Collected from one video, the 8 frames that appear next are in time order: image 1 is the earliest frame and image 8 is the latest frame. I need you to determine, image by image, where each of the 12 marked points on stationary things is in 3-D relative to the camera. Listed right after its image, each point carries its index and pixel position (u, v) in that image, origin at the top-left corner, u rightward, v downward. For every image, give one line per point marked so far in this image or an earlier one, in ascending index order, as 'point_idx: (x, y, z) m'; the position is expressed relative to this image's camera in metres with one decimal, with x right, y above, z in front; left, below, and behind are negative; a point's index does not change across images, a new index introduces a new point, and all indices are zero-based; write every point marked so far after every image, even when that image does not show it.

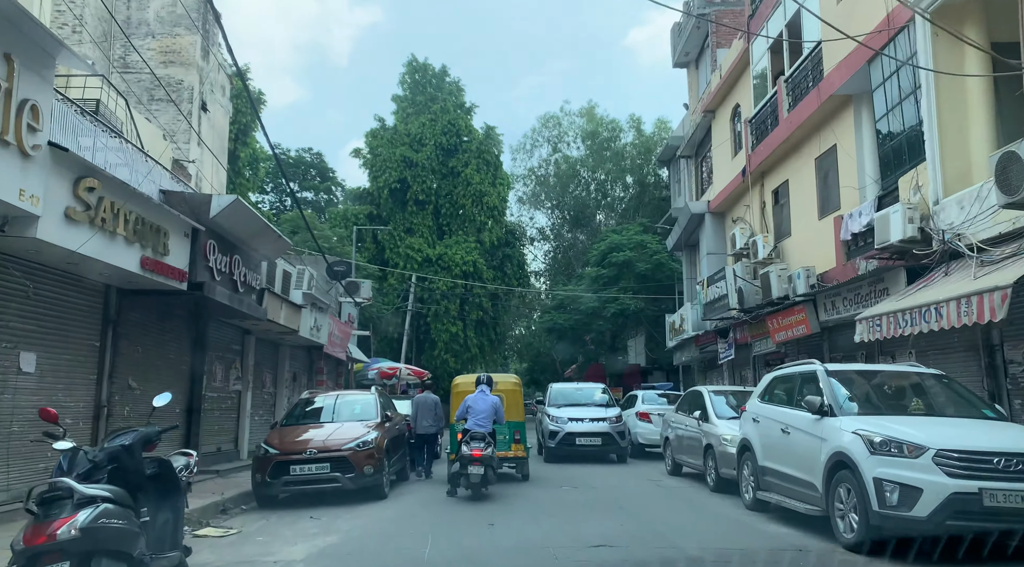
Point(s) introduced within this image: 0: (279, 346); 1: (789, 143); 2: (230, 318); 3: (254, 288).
0: (-5.8, -1.6, +19.0) m
1: (+6.0, +3.1, +16.7) m
2: (-5.3, -0.6, +14.3) m
3: (-4.6, -0.1, +13.8) m
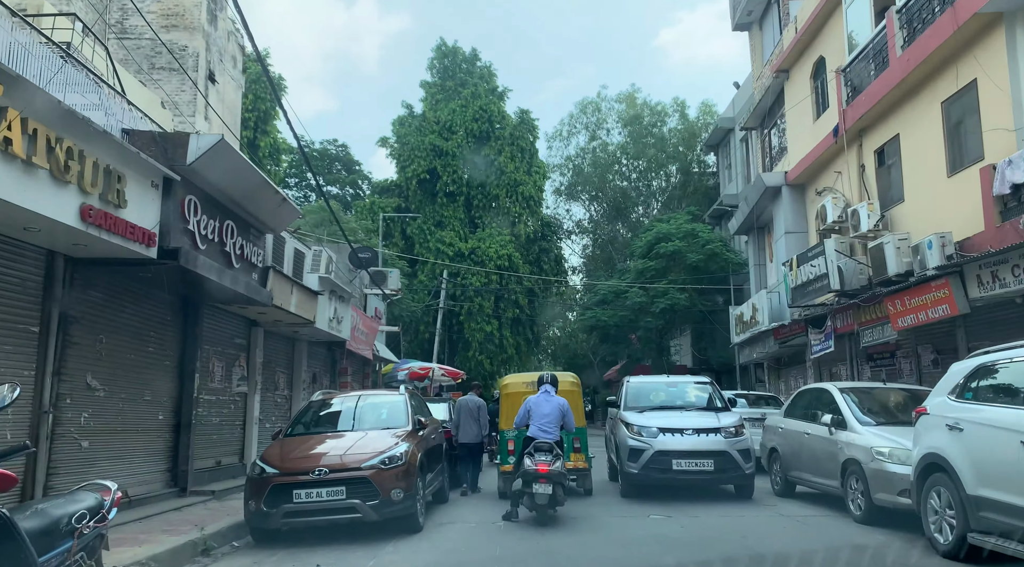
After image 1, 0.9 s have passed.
0: (-4.6, -1.3, +16.4) m
1: (+7.0, +3.5, +13.7) m
2: (-4.4, -0.3, +11.7) m
3: (-3.7, +0.3, +11.2) m
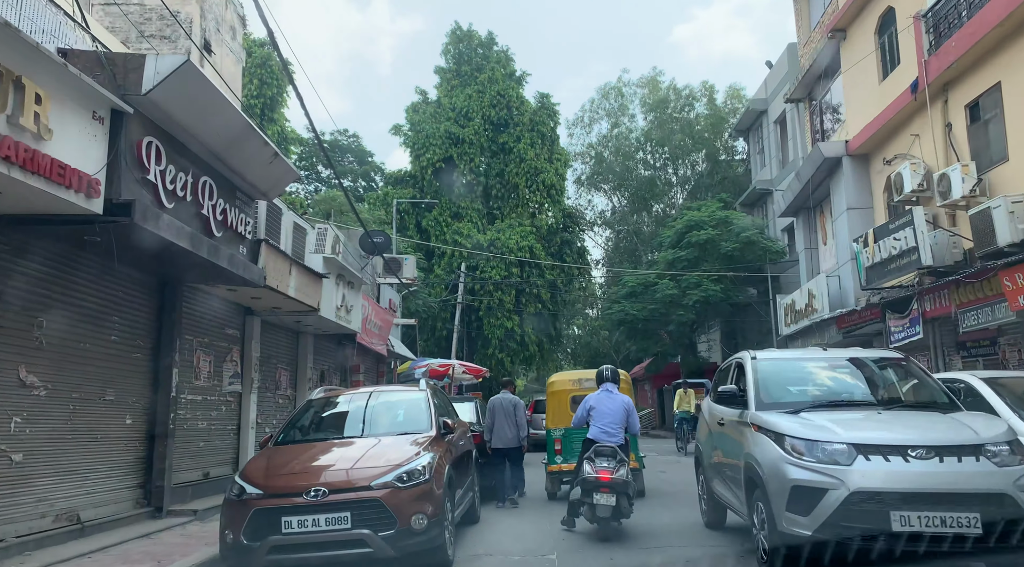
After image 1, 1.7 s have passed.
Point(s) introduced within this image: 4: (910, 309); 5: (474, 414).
0: (-4.0, -1.0, +14.5) m
1: (+7.5, +3.9, +11.6) m
2: (-3.8, 0.0, +9.8) m
3: (-3.2, +0.6, +9.3) m
4: (+7.0, -0.5, +13.6) m
5: (-0.6, -2.1, +12.5) m
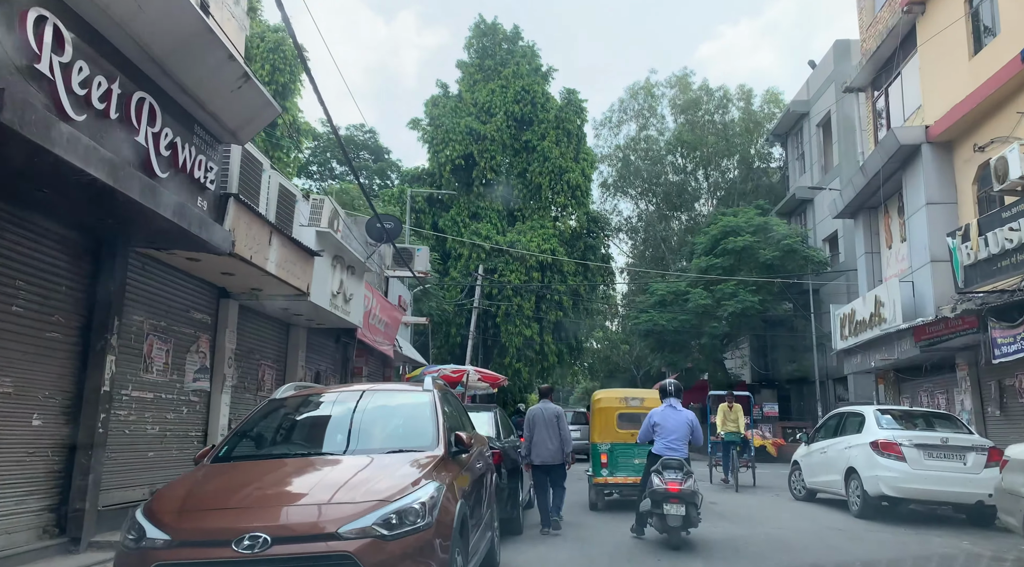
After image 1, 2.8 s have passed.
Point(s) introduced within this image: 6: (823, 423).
0: (-3.6, -0.7, +12.4) m
1: (+8.0, +3.9, +9.3) m
2: (-3.5, +0.3, +7.7) m
3: (-2.9, +0.9, +7.1) m
4: (+7.5, -0.5, +11.2) m
5: (-0.2, -1.9, +10.2) m
6: (+5.3, -2.4, +13.1) m
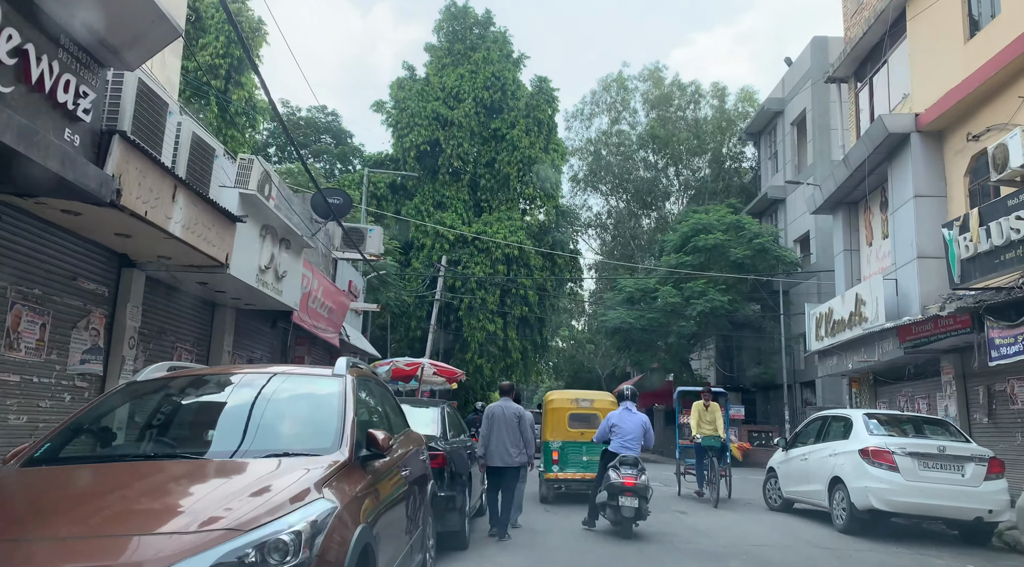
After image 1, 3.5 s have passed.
0: (-4.2, -0.3, +11.0) m
1: (+7.6, +3.9, +8.3) m
2: (-3.9, +0.7, +6.3) m
3: (-3.3, +1.3, +5.7) m
4: (+6.9, -0.4, +10.3) m
5: (-0.8, -1.6, +8.9) m
6: (+4.6, -2.3, +12.0) m
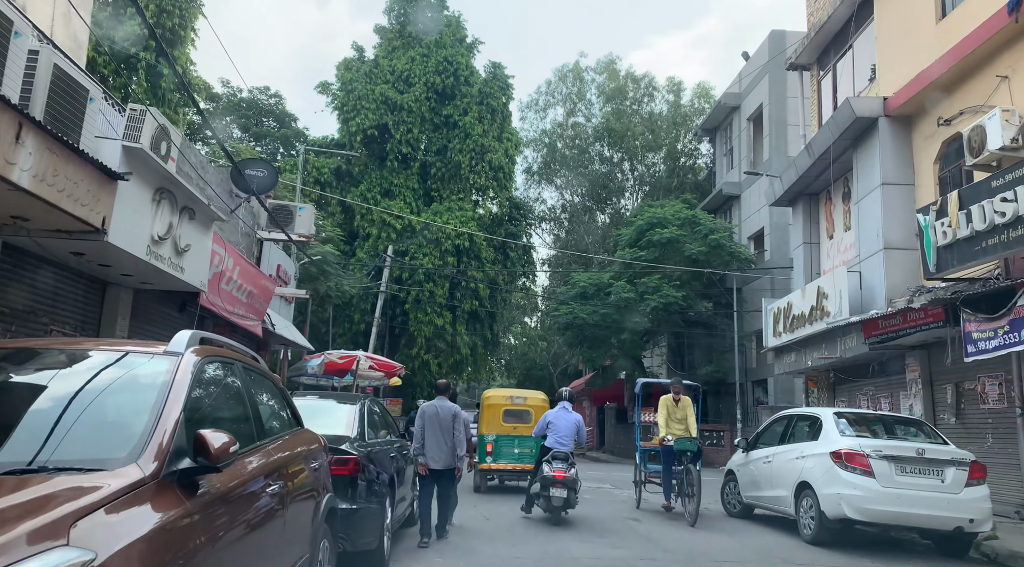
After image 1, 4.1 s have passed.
0: (-5.0, 0.0, +9.5) m
1: (+7.0, +4.1, +7.6) m
2: (-4.4, +1.0, +4.8) m
3: (-3.7, +1.5, +4.3) m
4: (+6.1, -0.3, +9.5) m
5: (-1.5, -1.4, +7.7) m
6: (+3.7, -2.1, +11.1) m
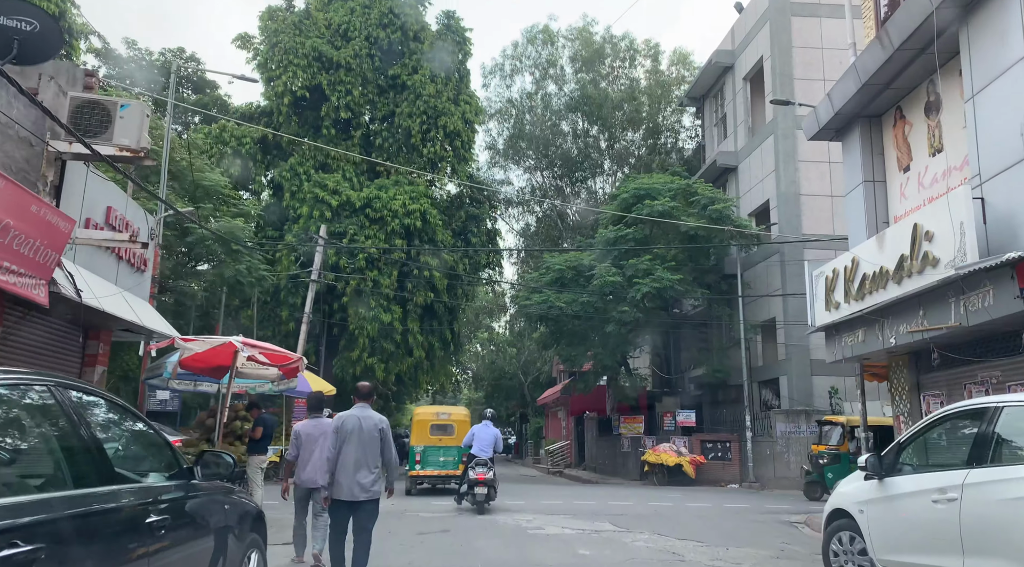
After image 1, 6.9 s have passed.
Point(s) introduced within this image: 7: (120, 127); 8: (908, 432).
0: (-5.4, +0.7, +4.2) m
1: (+6.6, +5.1, +2.8) m
2: (-4.6, +1.8, -0.5) m
3: (-3.9, +2.4, -0.9) m
4: (+5.7, +0.7, +4.6) m
5: (-1.9, -0.5, +2.5) m
6: (+3.2, -1.2, +6.1) m
7: (-4.7, +1.9, +9.2) m
8: (+3.2, -1.2, +6.2) m
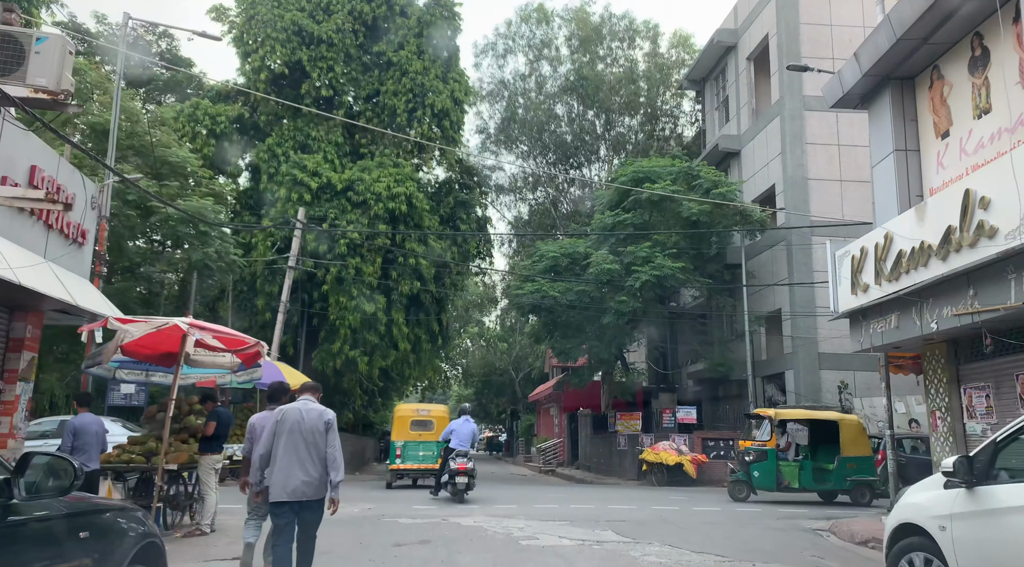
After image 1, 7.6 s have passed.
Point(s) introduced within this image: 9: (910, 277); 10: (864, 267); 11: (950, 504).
0: (-5.5, +1.0, +2.7) m
1: (+6.6, +5.3, +1.5) m
2: (-4.6, +2.1, -1.9) m
3: (-3.9, +2.7, -2.4) m
4: (+5.6, +0.9, +3.2) m
5: (-1.9, -0.2, +1.1) m
6: (+3.2, -0.9, +4.7) m
7: (-4.8, +2.2, +7.7) m
8: (+3.1, -0.9, +4.8) m
9: (+5.3, +0.1, +10.2) m
10: (+5.3, +0.3, +11.6) m
11: (+2.8, -1.4, +5.0) m
